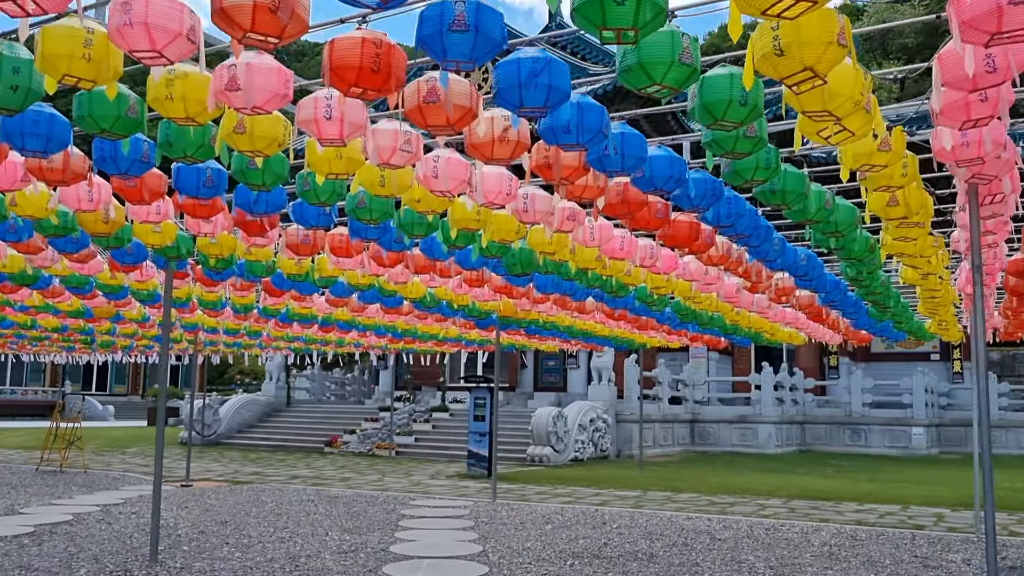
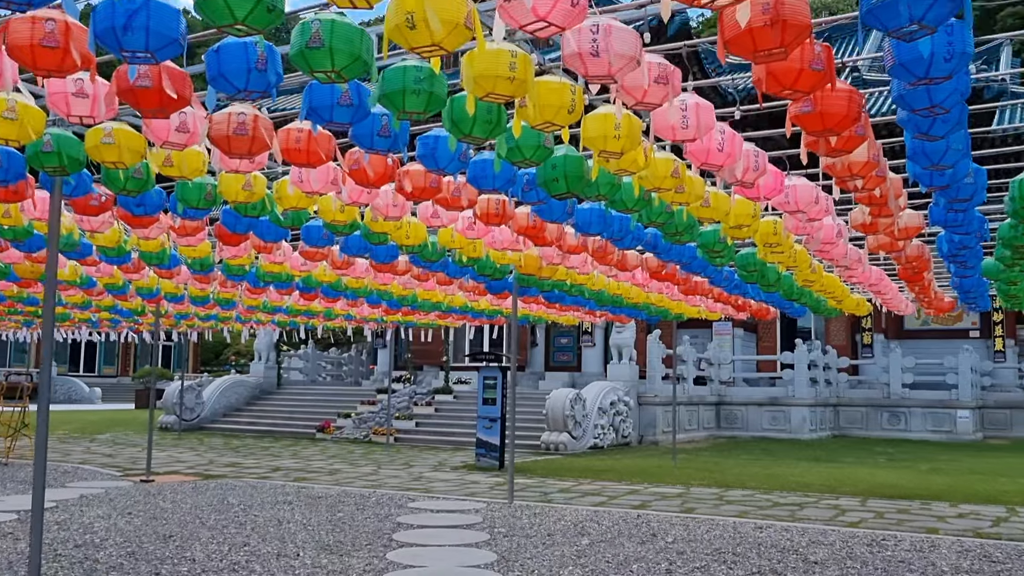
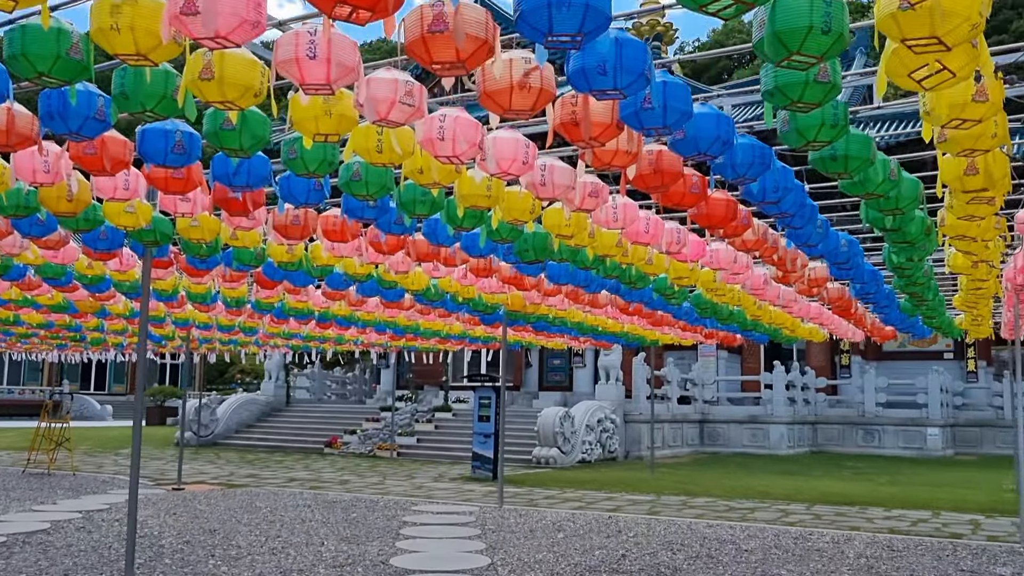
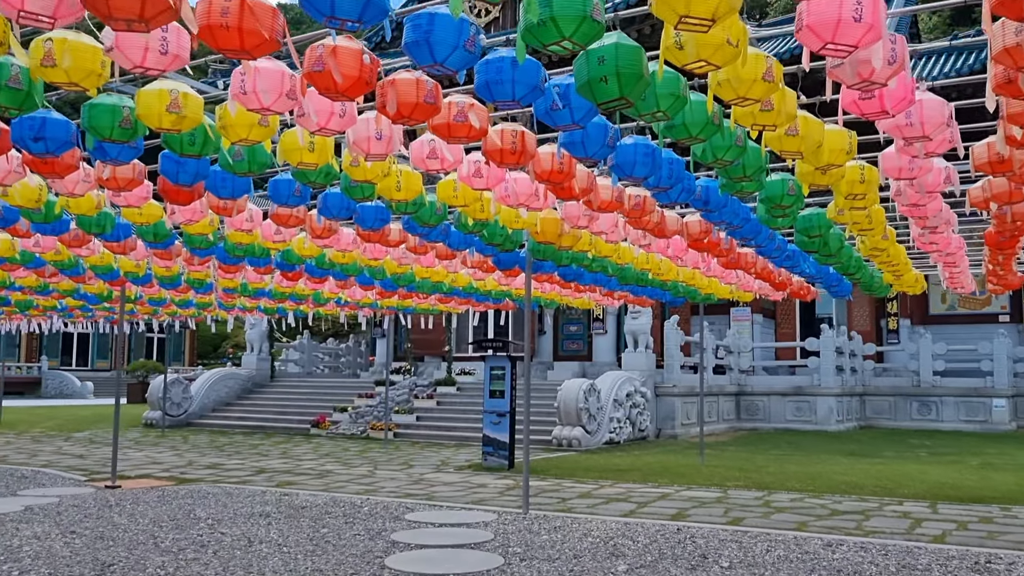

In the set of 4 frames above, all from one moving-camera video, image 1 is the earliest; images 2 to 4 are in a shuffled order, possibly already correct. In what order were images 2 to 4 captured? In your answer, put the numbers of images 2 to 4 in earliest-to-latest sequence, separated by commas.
3, 2, 4
